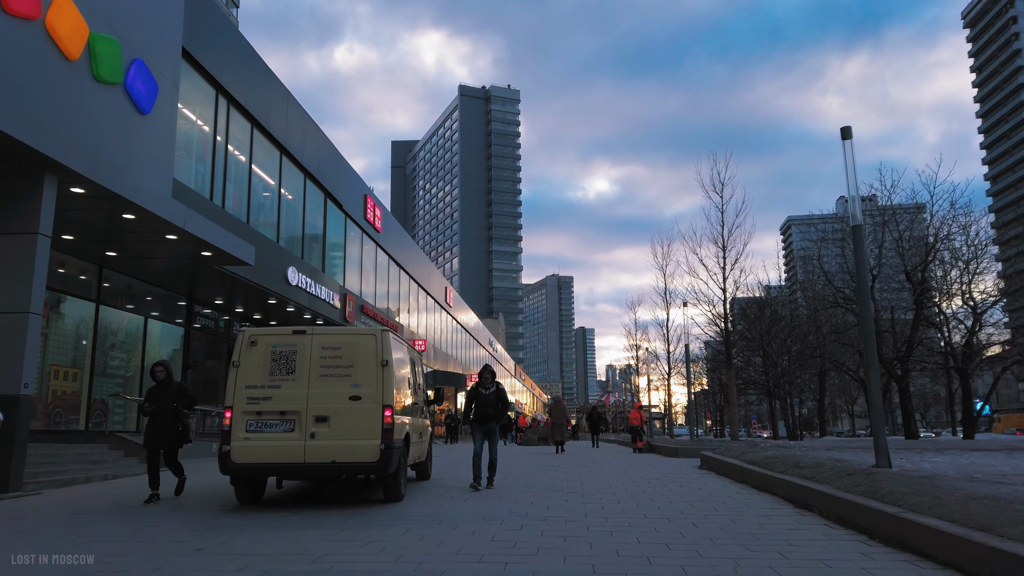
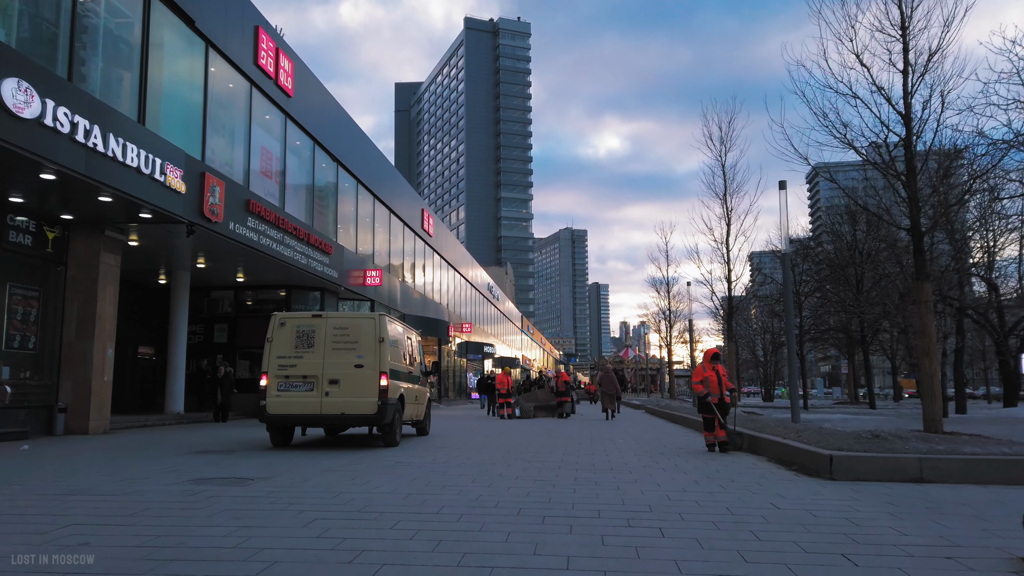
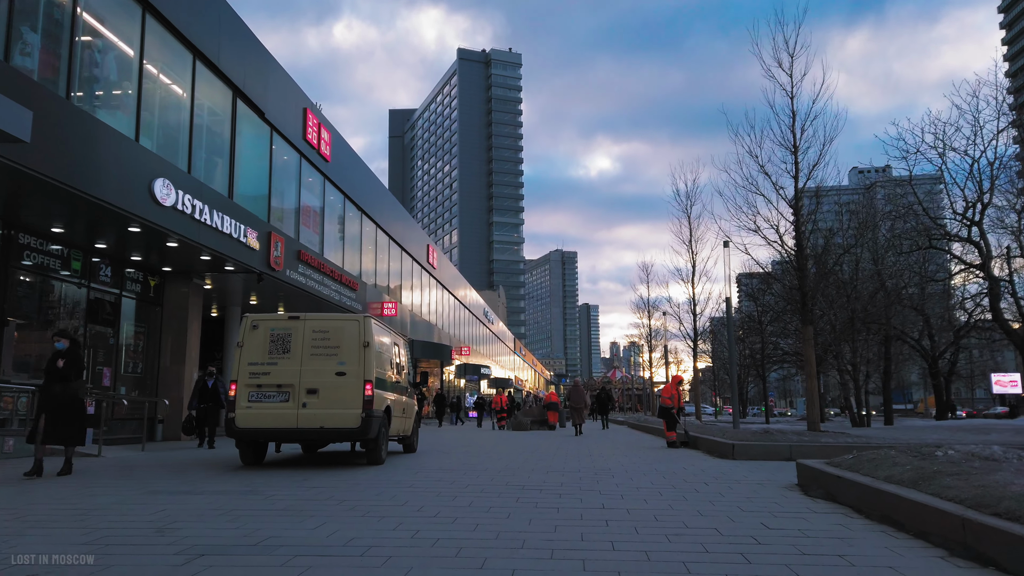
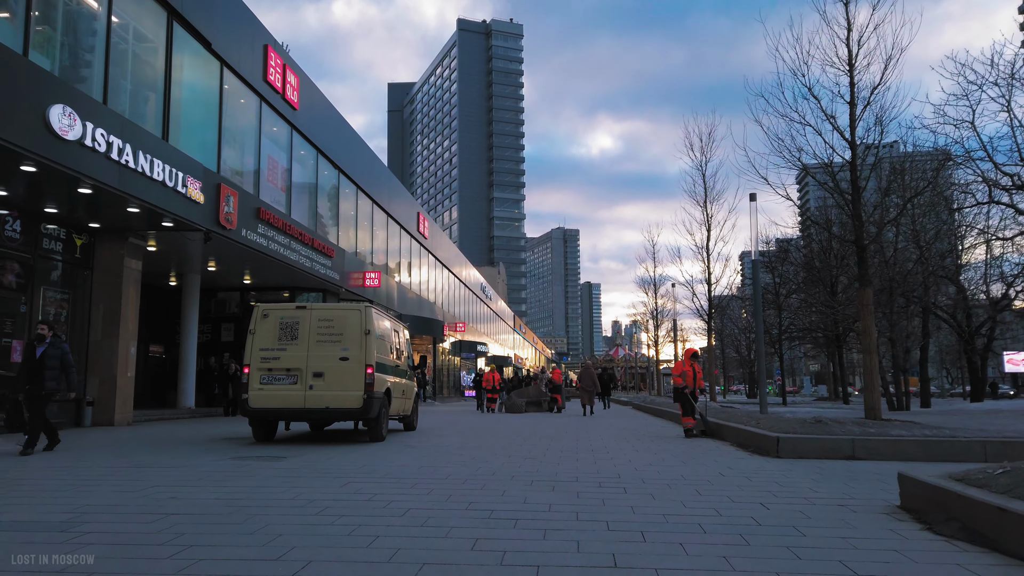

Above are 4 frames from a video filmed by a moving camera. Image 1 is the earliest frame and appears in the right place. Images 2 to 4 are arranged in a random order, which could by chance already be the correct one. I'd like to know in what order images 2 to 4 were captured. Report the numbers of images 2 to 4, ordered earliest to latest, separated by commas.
3, 4, 2
